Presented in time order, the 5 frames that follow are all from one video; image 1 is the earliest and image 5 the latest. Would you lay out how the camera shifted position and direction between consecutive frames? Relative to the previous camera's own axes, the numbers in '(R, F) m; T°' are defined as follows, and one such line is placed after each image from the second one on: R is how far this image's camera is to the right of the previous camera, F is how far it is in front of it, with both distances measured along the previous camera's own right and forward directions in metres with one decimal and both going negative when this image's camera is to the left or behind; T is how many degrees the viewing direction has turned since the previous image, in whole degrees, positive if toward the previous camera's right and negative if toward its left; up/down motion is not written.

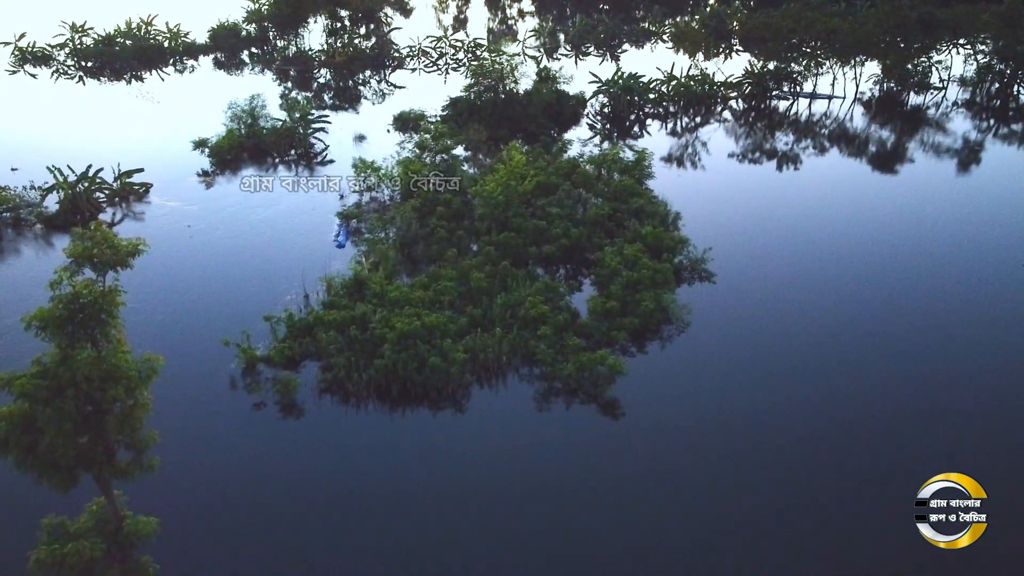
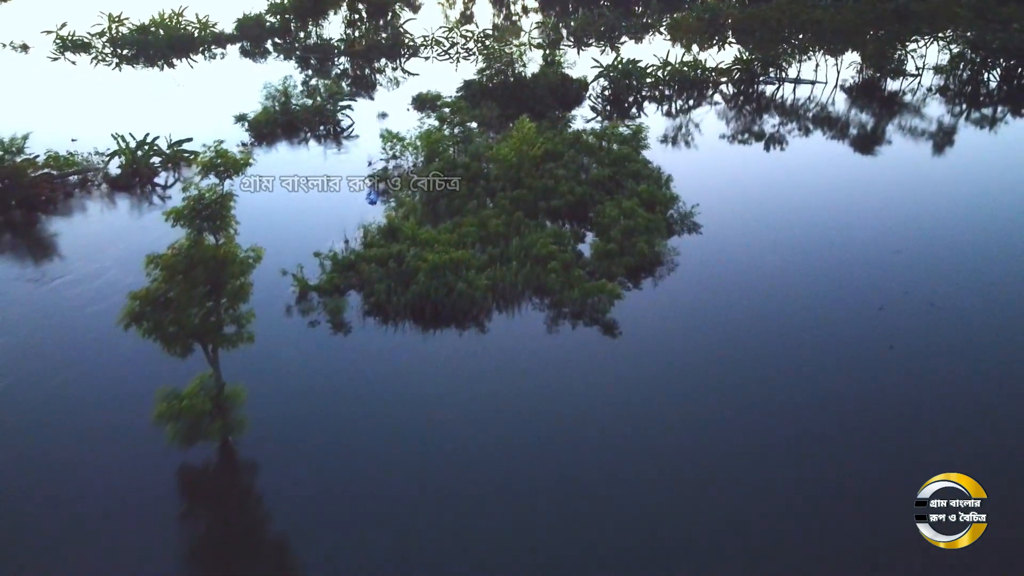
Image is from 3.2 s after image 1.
(-0.2, -1.3) m; 0°
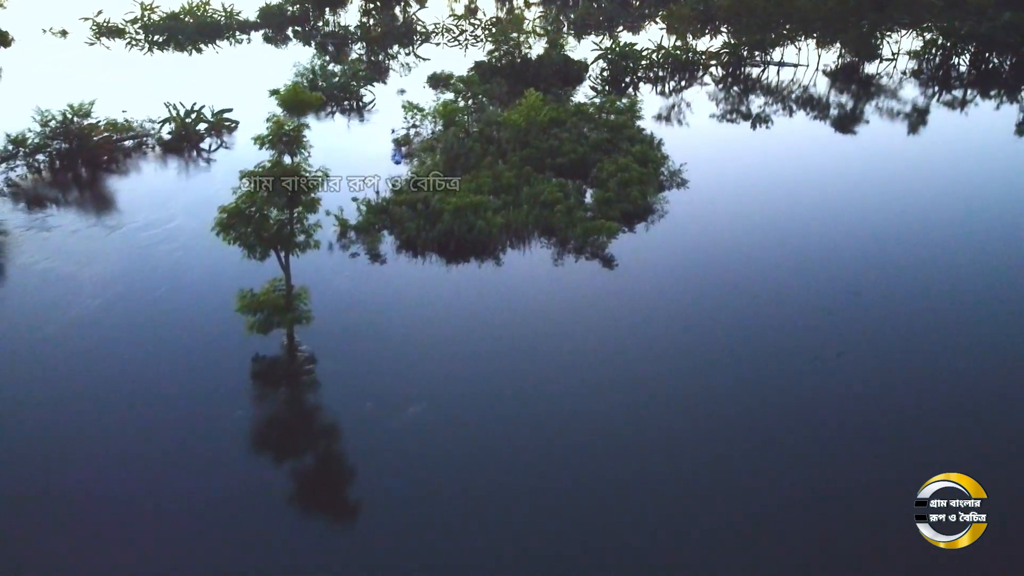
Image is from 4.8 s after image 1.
(-0.2, -1.4) m; 0°
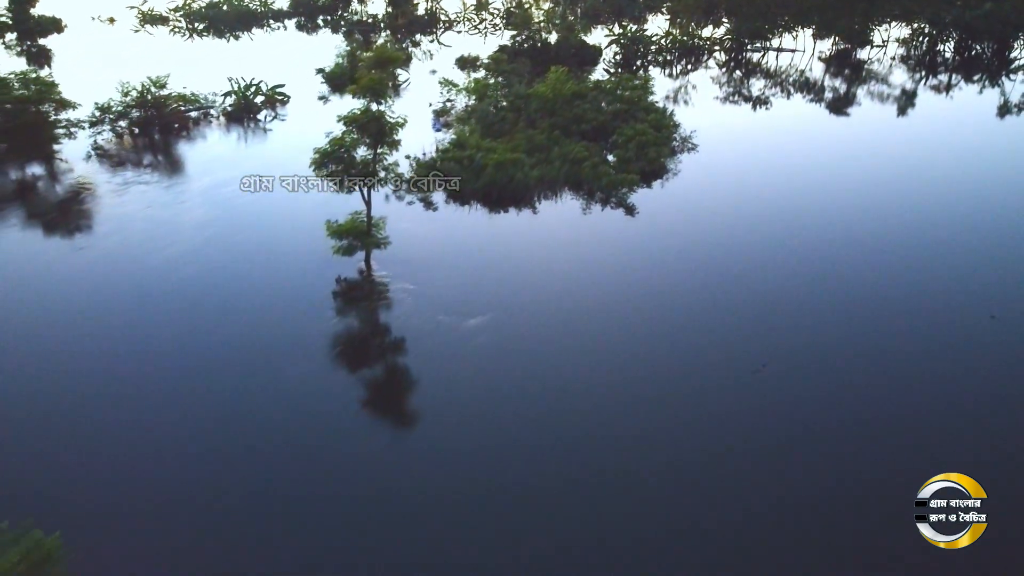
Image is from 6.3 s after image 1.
(-0.5, -1.5) m; 0°
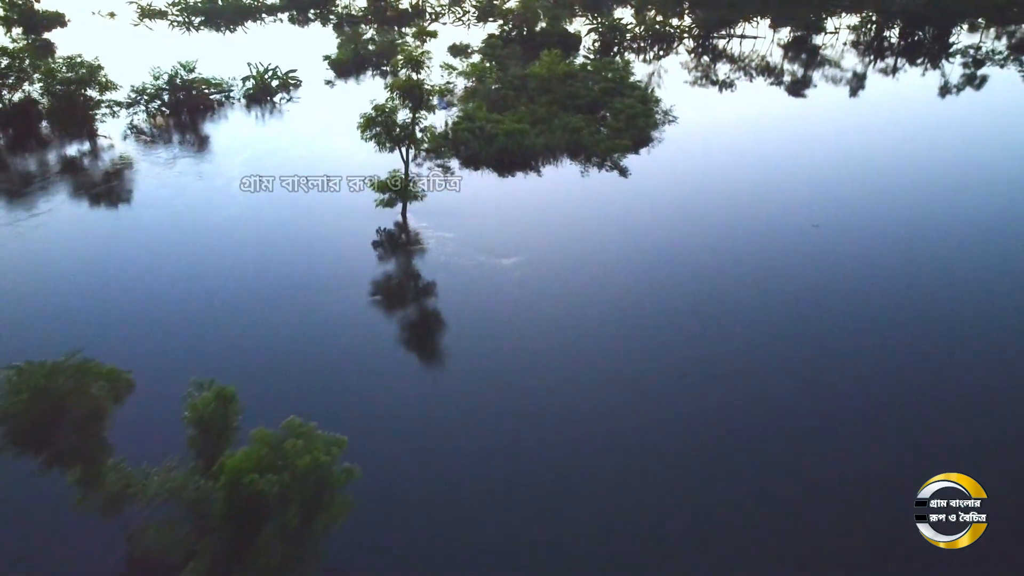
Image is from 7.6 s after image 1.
(-0.8, -1.5) m; +3°
